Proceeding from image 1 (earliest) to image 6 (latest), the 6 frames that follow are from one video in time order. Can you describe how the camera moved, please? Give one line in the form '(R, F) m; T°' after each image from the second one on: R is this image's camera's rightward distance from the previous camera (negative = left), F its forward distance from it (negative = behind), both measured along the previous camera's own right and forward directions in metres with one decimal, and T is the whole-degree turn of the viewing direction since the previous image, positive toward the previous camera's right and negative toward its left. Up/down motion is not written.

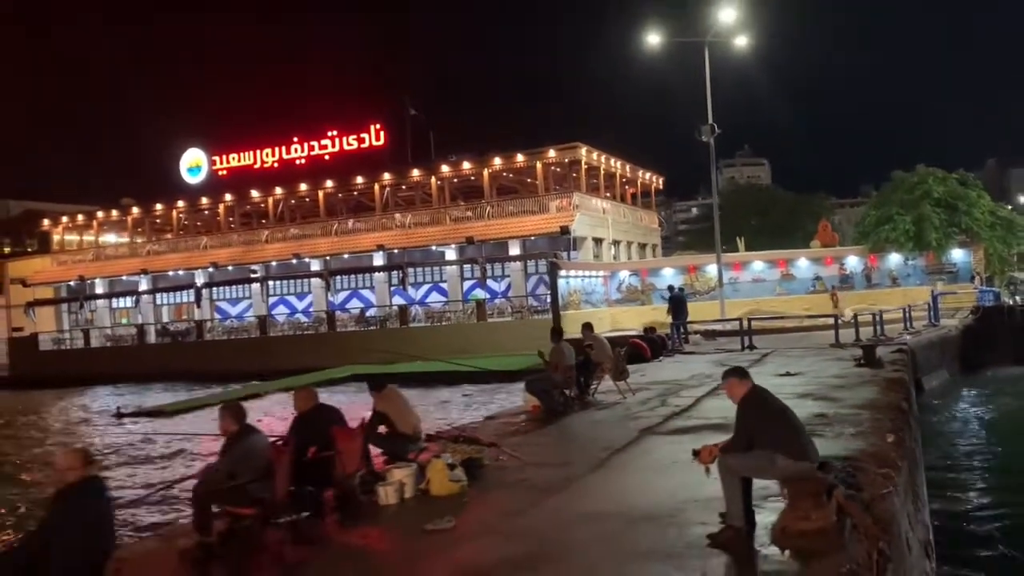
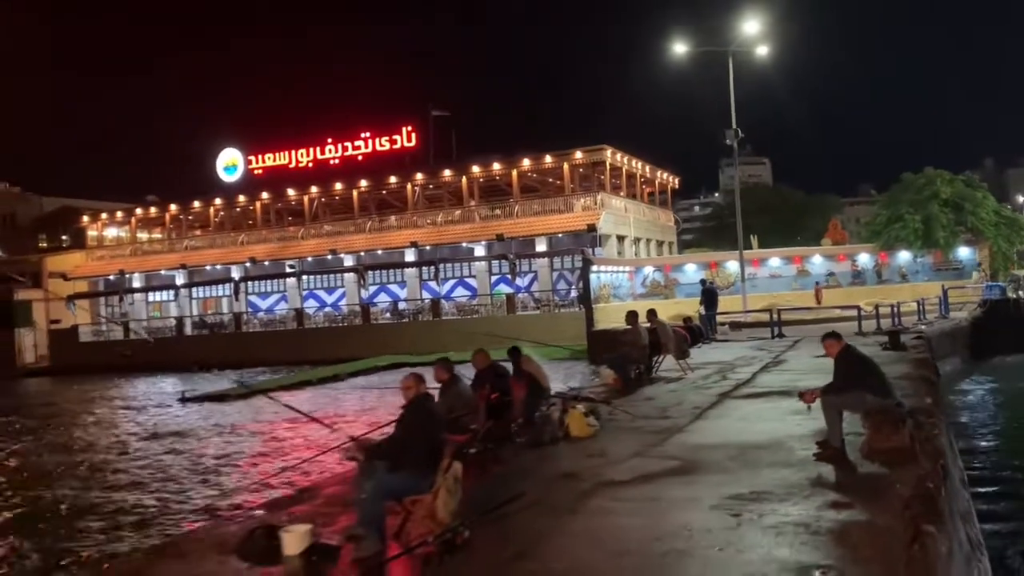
(-1.1, -1.6) m; 0°
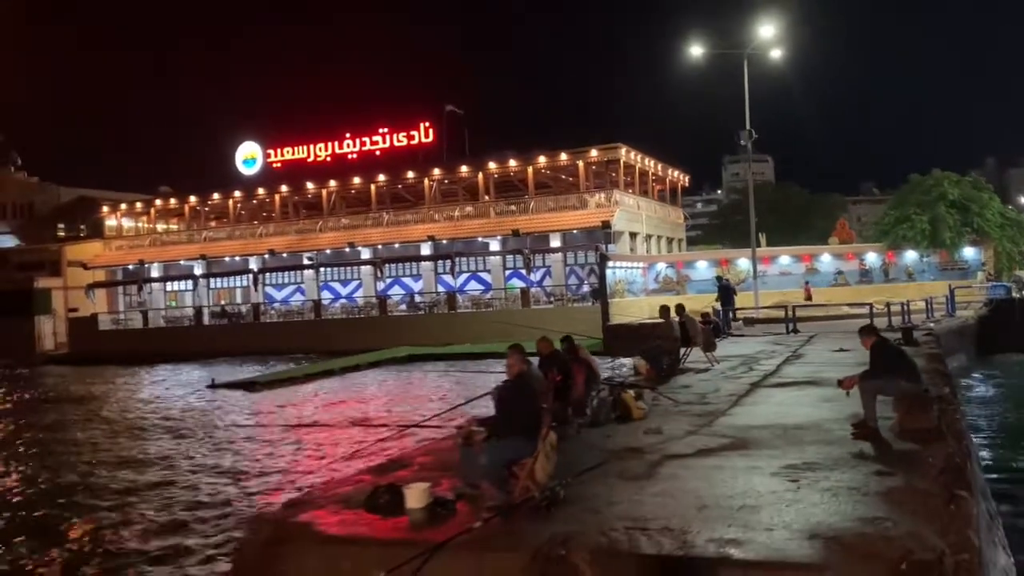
(-0.6, -0.7) m; 0°
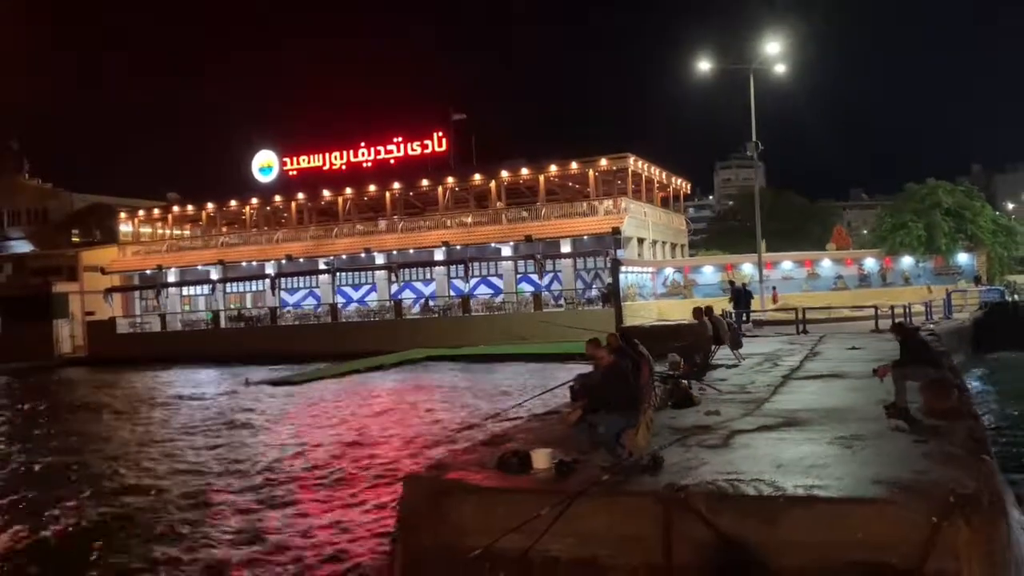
(-0.9, -1.2) m; +1°
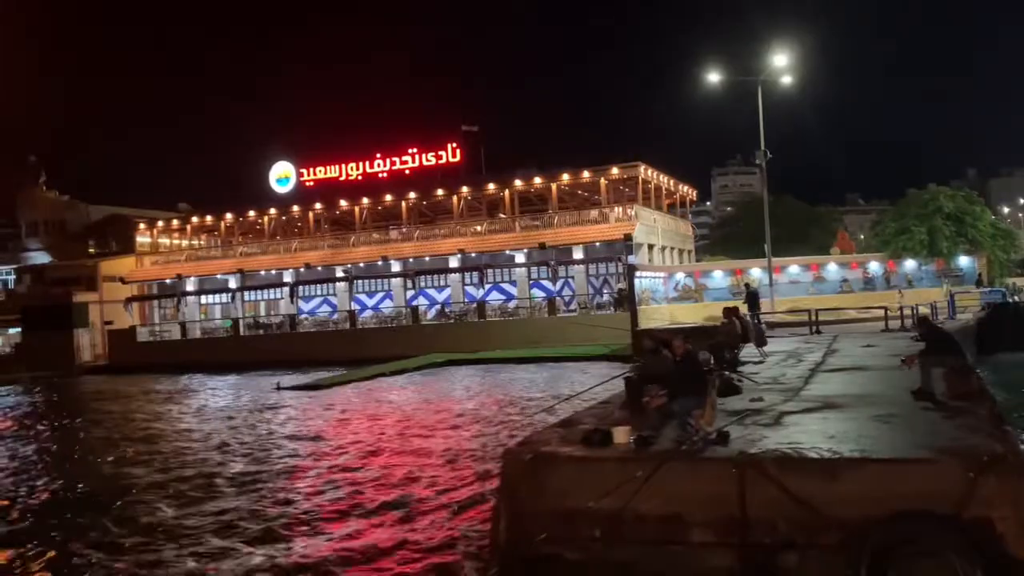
(-0.8, -1.0) m; 0°
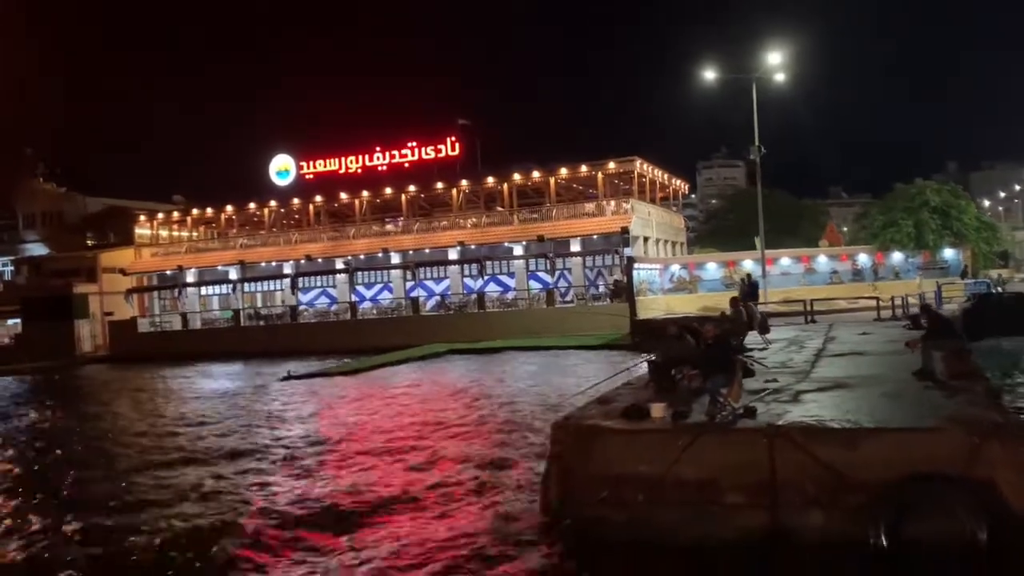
(-0.6, -0.8) m; +1°
